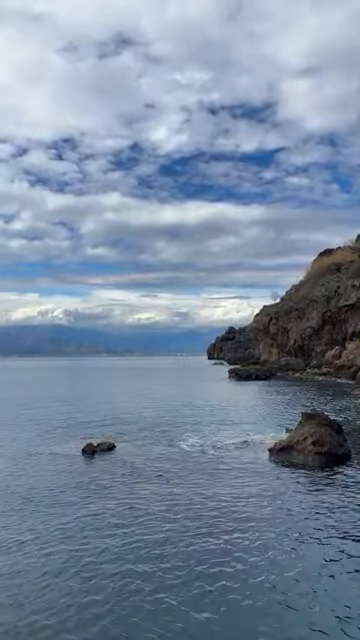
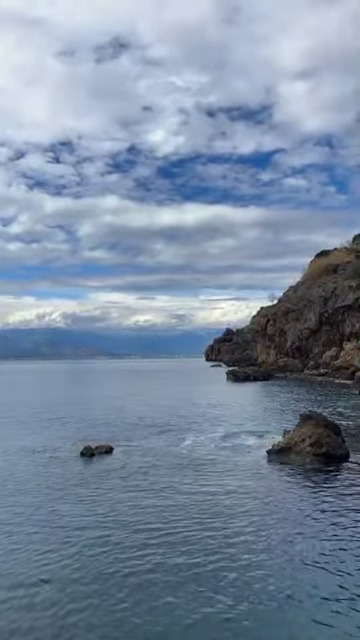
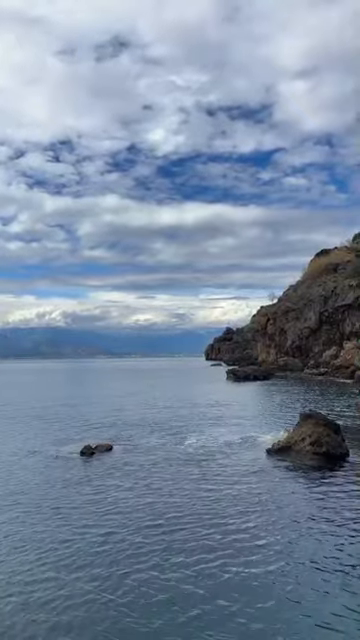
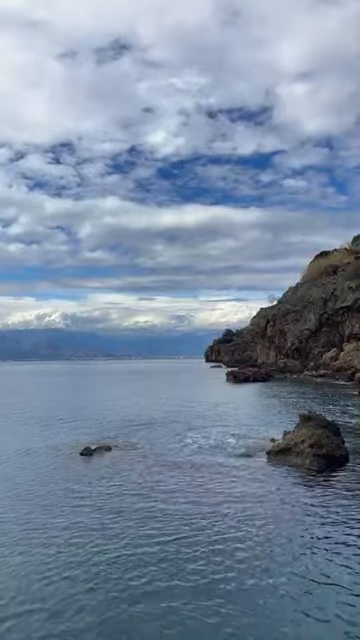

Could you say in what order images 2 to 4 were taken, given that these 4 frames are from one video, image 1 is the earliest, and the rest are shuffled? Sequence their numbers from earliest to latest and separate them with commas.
3, 2, 4
